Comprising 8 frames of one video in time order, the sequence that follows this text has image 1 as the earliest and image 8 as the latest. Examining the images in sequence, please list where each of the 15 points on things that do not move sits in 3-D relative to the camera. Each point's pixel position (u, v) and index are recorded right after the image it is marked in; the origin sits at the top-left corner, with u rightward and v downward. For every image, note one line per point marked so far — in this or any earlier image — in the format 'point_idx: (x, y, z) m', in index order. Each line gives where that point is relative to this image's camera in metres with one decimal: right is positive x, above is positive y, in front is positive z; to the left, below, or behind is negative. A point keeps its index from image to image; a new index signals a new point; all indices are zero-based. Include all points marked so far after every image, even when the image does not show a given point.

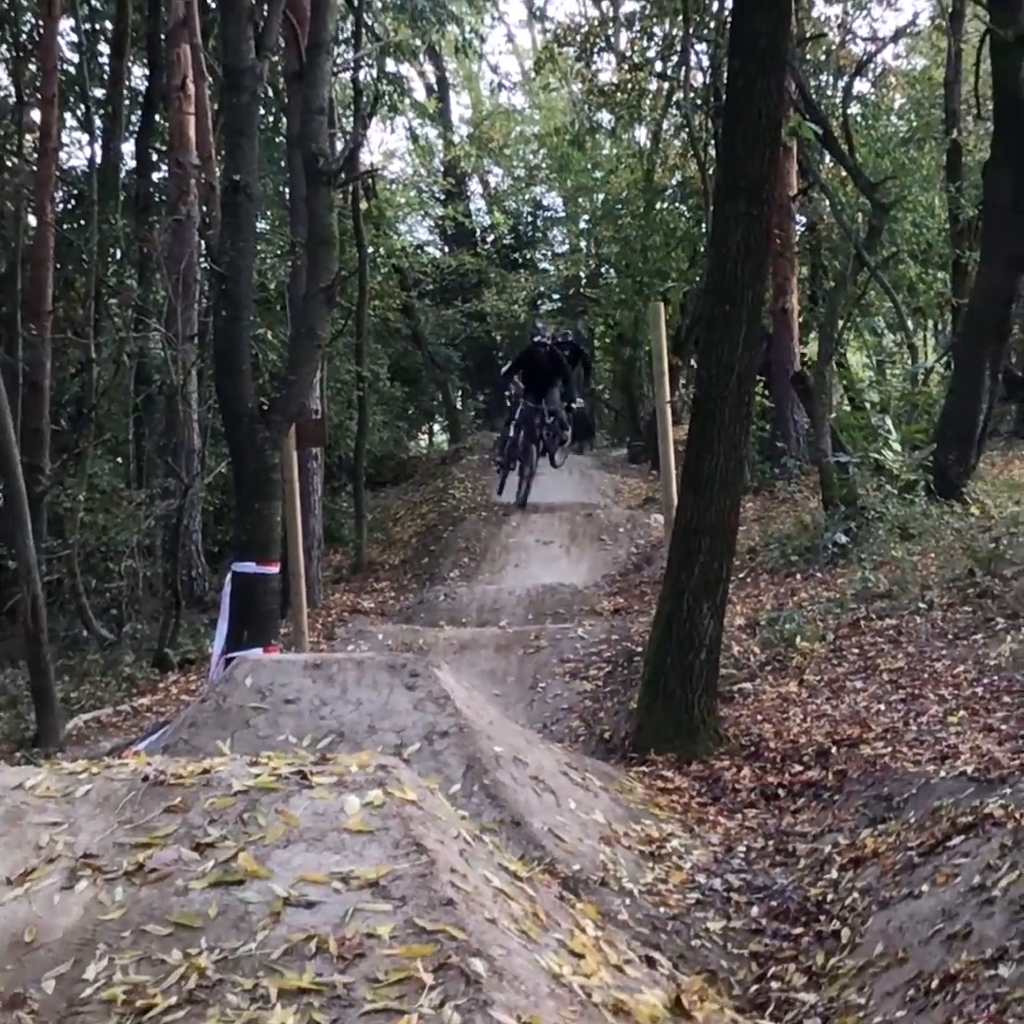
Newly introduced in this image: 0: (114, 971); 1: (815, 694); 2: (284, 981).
0: (-1.3, -1.5, +4.4) m
1: (+1.9, -1.0, +8.2) m
2: (-0.8, -1.5, +4.1) m
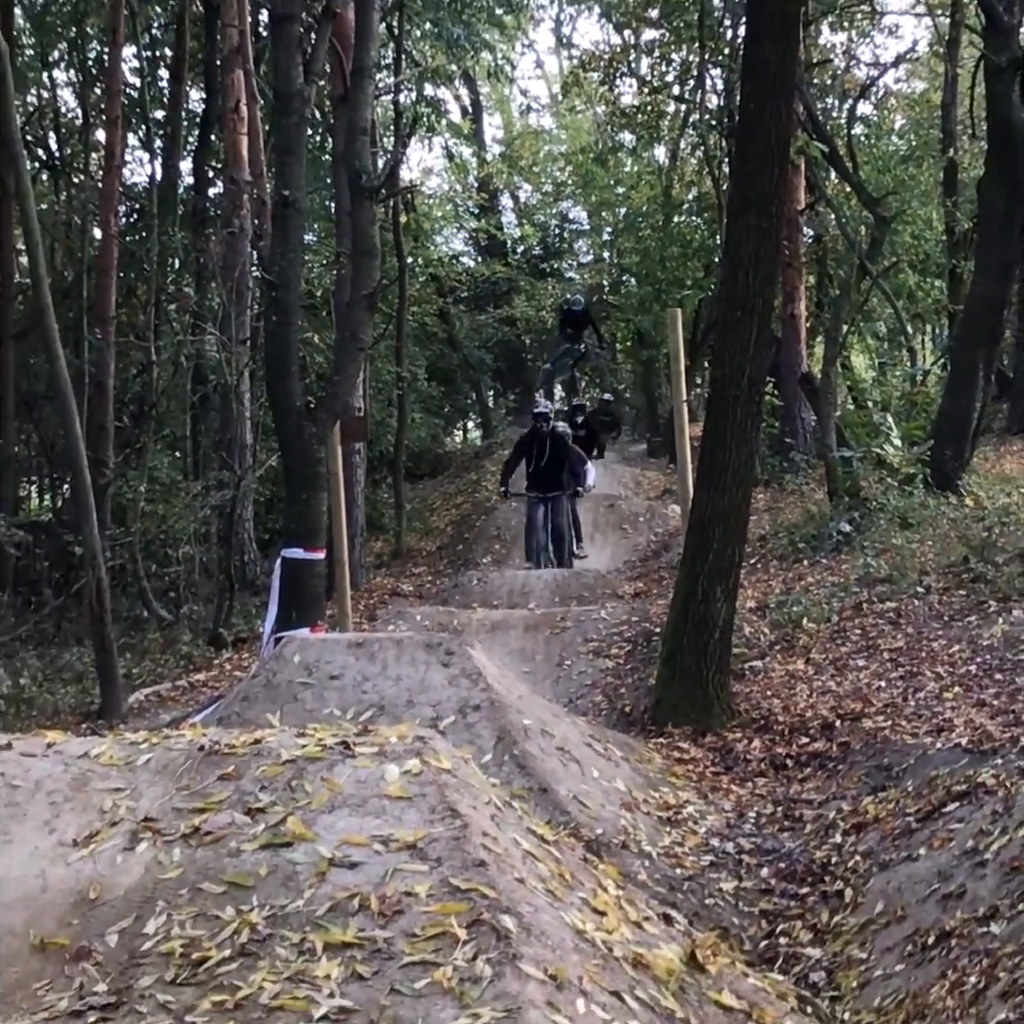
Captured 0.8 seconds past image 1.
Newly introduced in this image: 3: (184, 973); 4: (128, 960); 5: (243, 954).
0: (-1.2, -1.5, +4.7) m
1: (+2.0, -0.9, +8.5) m
2: (-0.7, -1.5, +4.5) m
3: (-1.2, -1.6, +4.5) m
4: (-1.4, -1.6, +4.6) m
5: (-1.0, -1.6, +4.5) m
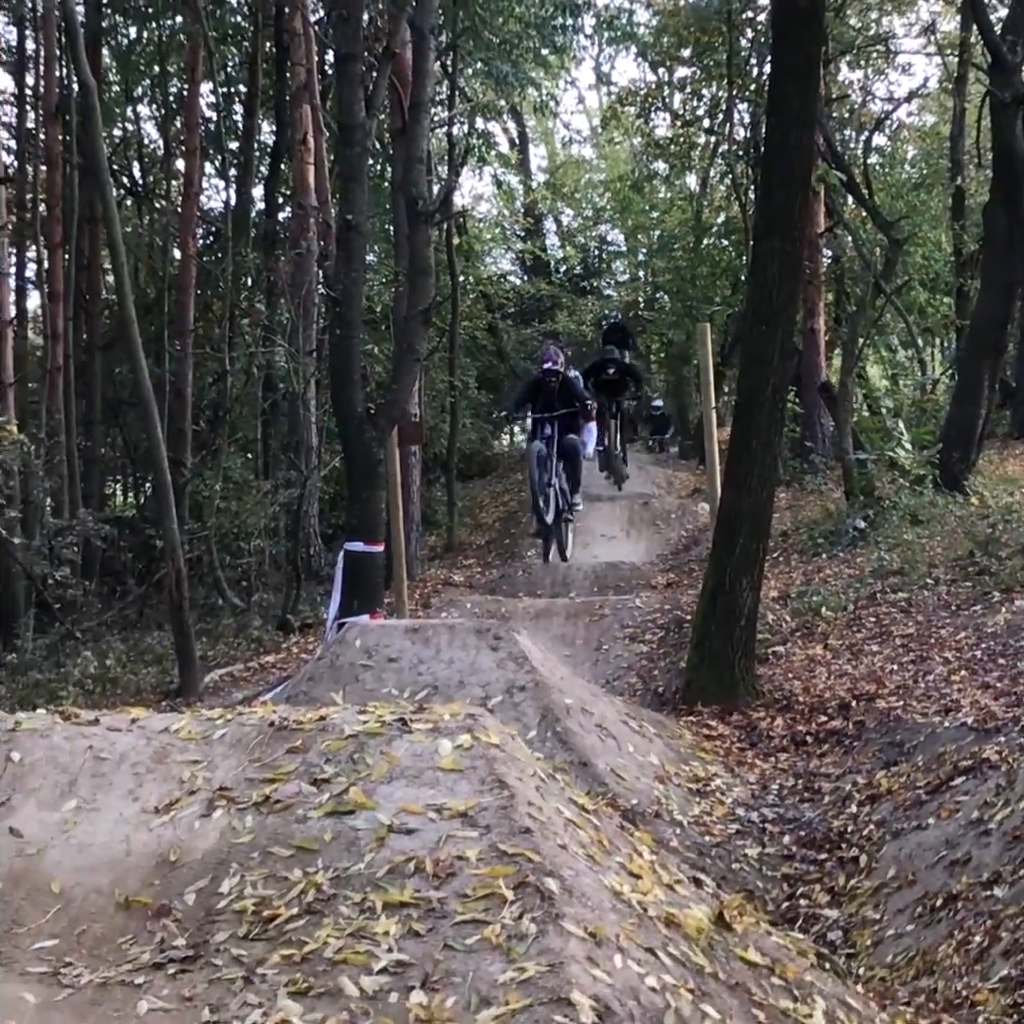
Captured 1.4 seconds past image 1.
0: (-1.1, -1.5, +5.2) m
1: (+2.2, -0.9, +9.0) m
2: (-0.5, -1.5, +5.0) m
3: (-1.0, -1.6, +5.0) m
4: (-1.2, -1.6, +5.1) m
5: (-0.8, -1.5, +5.0) m
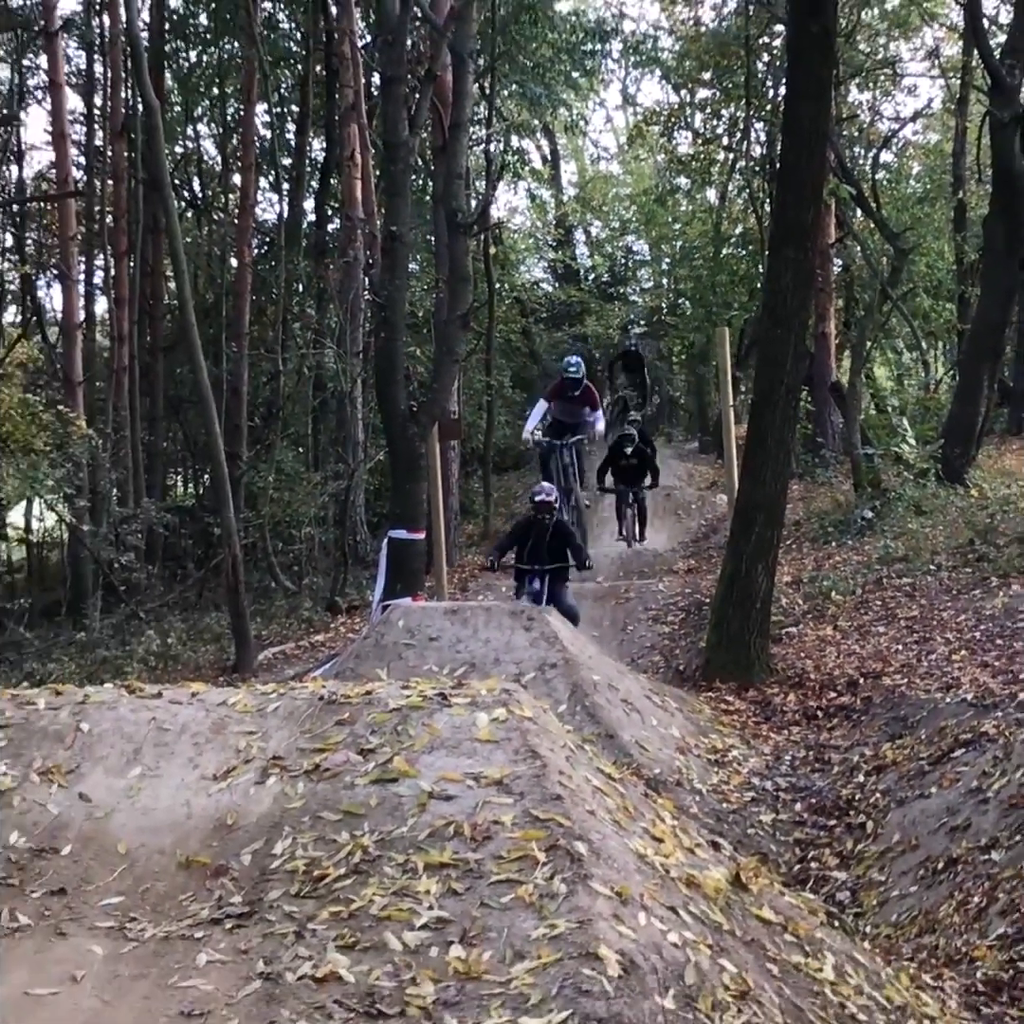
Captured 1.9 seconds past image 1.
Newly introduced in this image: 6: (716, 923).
0: (-0.9, -1.4, +5.6) m
1: (+2.4, -0.9, +9.4) m
2: (-0.4, -1.4, +5.4) m
3: (-0.9, -1.6, +5.4) m
4: (-1.1, -1.5, +5.5) m
5: (-0.7, -1.5, +5.4) m
6: (+0.9, -1.7, +5.5) m
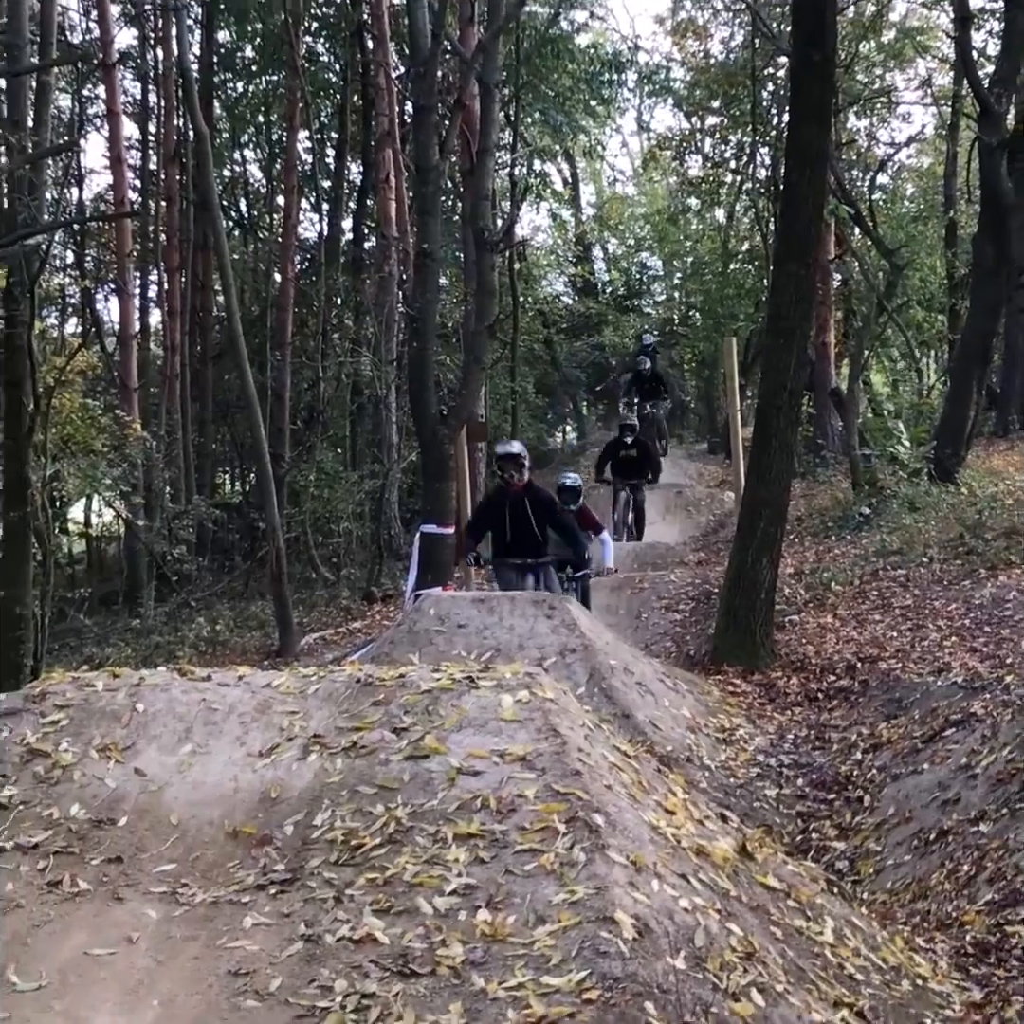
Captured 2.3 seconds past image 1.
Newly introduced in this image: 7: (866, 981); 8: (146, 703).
0: (-0.8, -1.4, +6.1) m
1: (+2.5, -0.9, +9.8) m
2: (-0.2, -1.4, +5.9) m
3: (-0.8, -1.5, +5.9) m
4: (-1.0, -1.5, +6.0) m
5: (-0.5, -1.5, +5.9) m
6: (+1.0, -1.7, +5.9) m
7: (+1.5, -2.0, +5.6) m
8: (-2.0, -1.0, +6.9) m
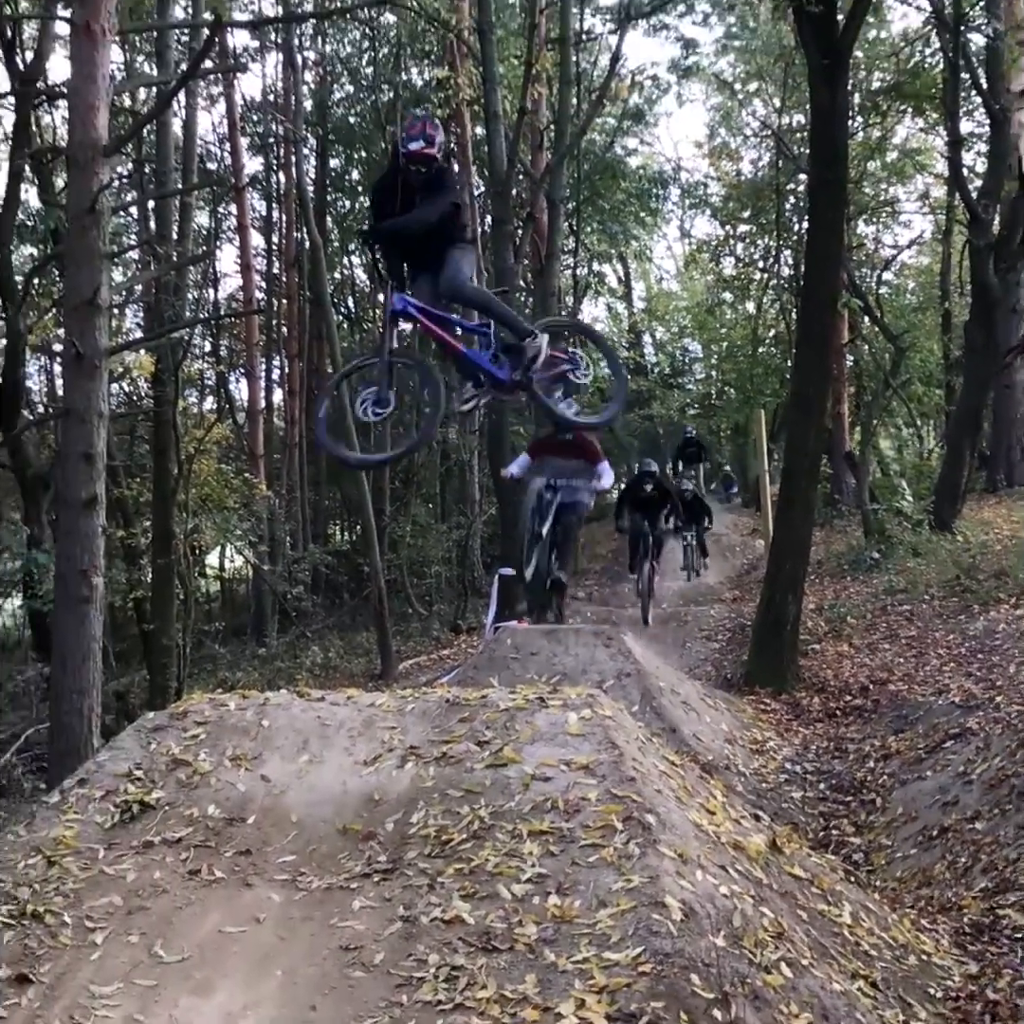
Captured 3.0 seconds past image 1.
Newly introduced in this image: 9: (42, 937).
0: (-0.5, -1.7, +7.2) m
1: (+3.0, -1.2, +10.9) m
2: (+0.1, -1.7, +7.0) m
3: (-0.4, -1.8, +7.0) m
4: (-0.6, -1.8, +7.1) m
5: (-0.2, -1.7, +7.0) m
6: (+1.3, -2.0, +7.0) m
7: (+1.9, -2.3, +6.7) m
8: (-1.6, -1.3, +8.1) m
9: (-2.5, -2.2, +6.7) m
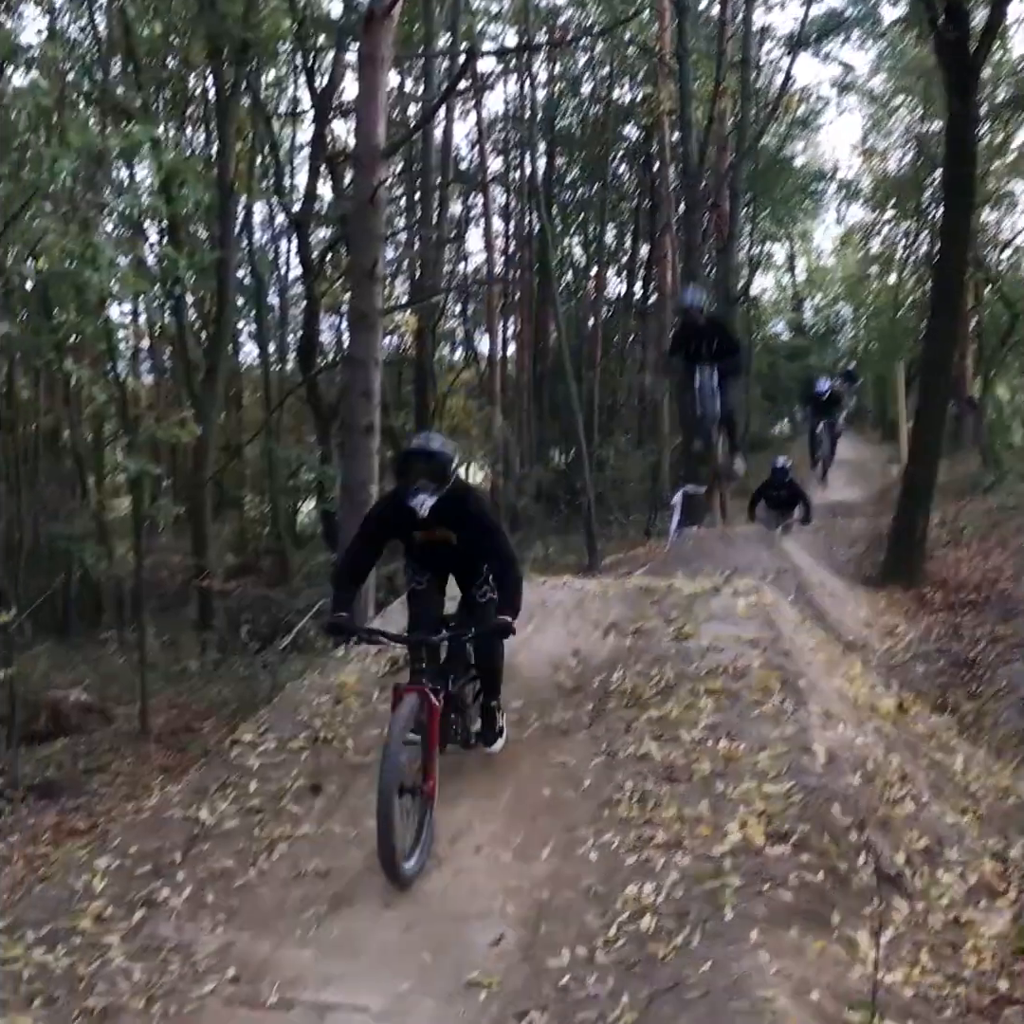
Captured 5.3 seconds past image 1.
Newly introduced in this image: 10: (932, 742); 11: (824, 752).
0: (+0.8, -1.2, +9.3) m
1: (+4.6, -0.6, +12.7) m
2: (+1.4, -1.2, +9.0) m
3: (+0.9, -1.3, +9.1) m
4: (+0.7, -1.3, +9.2) m
5: (+1.1, -1.2, +9.1) m
6: (+2.6, -1.5, +9.0) m
7: (+3.1, -1.8, +8.6) m
8: (-0.2, -0.7, +10.3) m
9: (-1.2, -1.6, +8.9) m
10: (+2.9, -1.6, +9.1) m
11: (+1.9, -1.5, +8.0) m
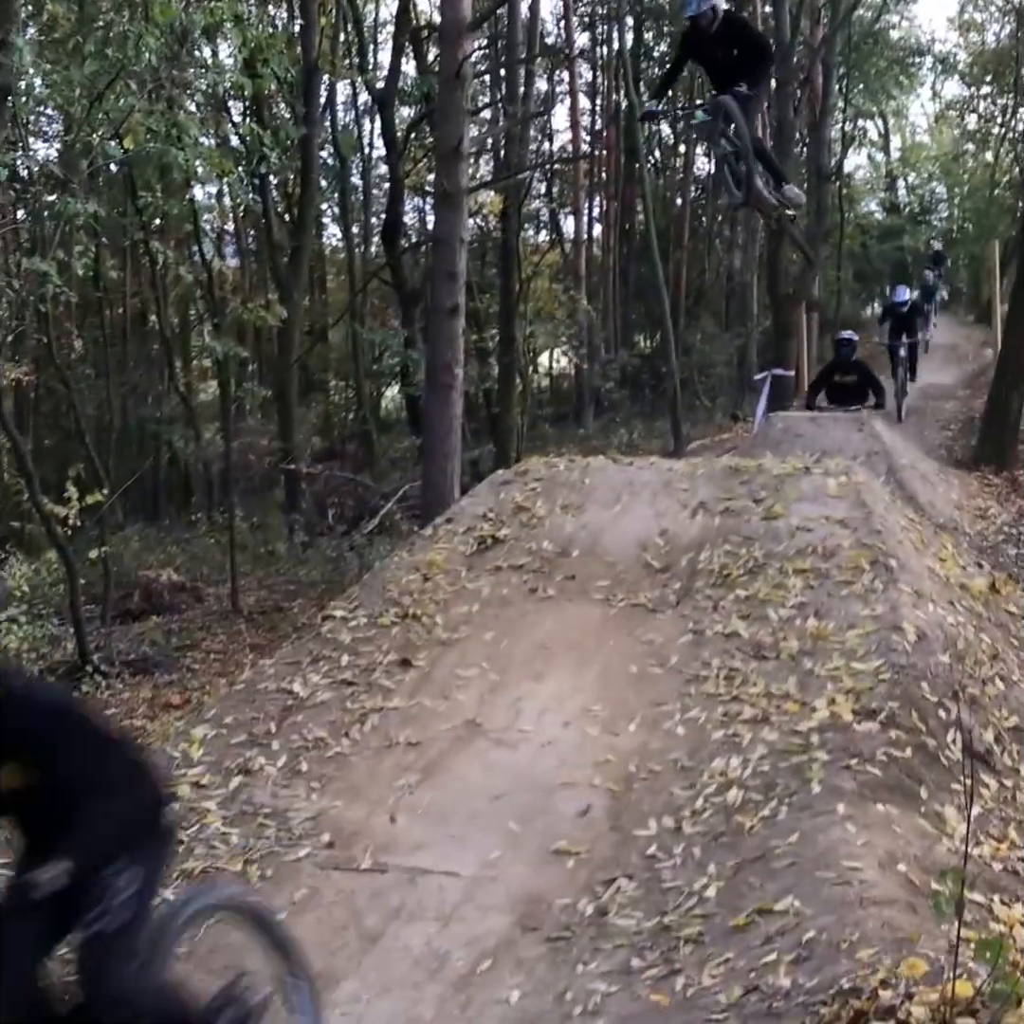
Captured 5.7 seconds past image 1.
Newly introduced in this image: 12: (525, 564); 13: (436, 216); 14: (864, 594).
0: (+1.4, -0.3, +9.3) m
1: (+5.3, +0.4, +12.5) m
2: (+2.0, -0.4, +9.0) m
3: (+1.5, -0.5, +9.1) m
4: (+1.3, -0.4, +9.2) m
5: (+1.7, -0.4, +9.1) m
6: (+3.2, -0.7, +8.9) m
7: (+3.7, -1.0, +8.5) m
8: (+0.4, +0.1, +10.3) m
9: (-0.6, -0.8, +9.0) m
10: (+3.5, -0.8, +9.0) m
11: (+2.5, -0.7, +8.0) m
12: (+0.1, -0.4, +9.6) m
13: (-0.5, +2.1, +9.4) m
14: (+2.4, -0.5, +8.6) m
